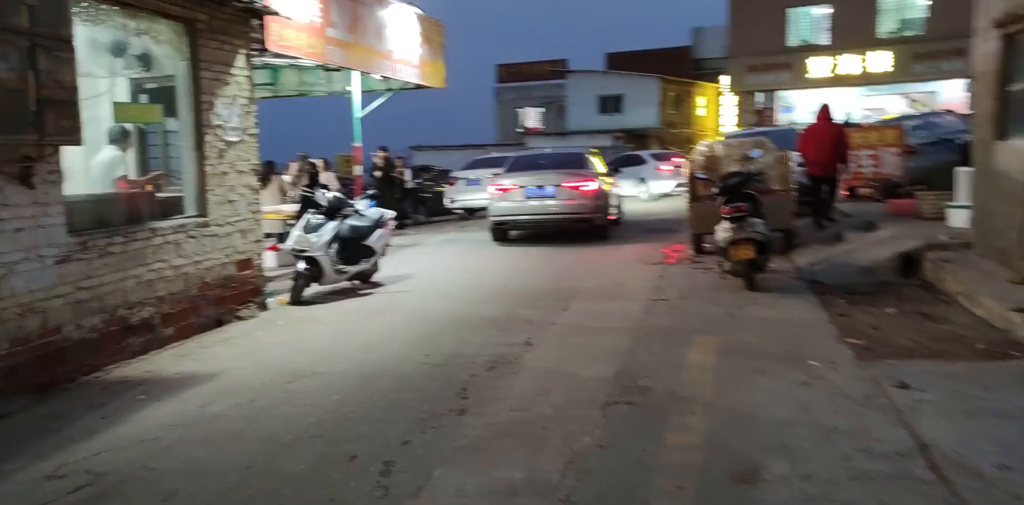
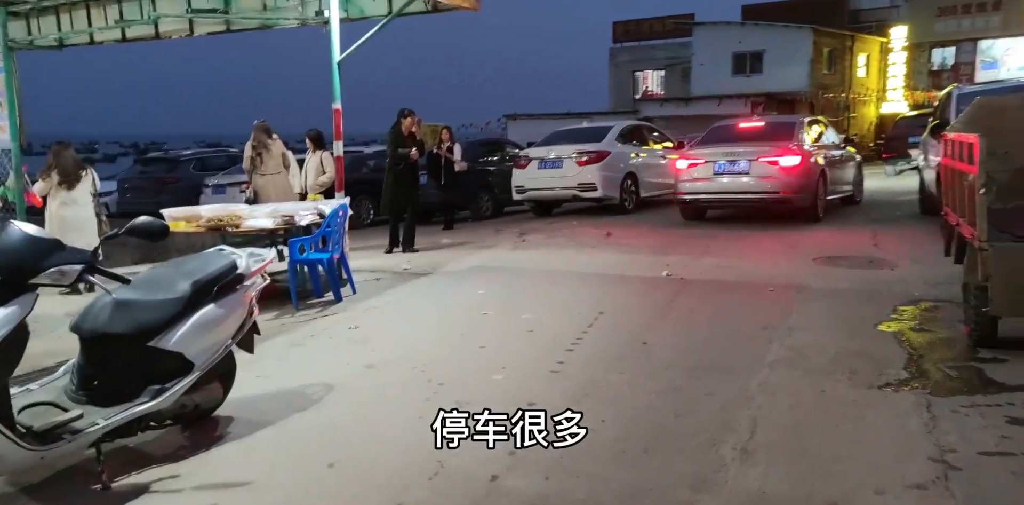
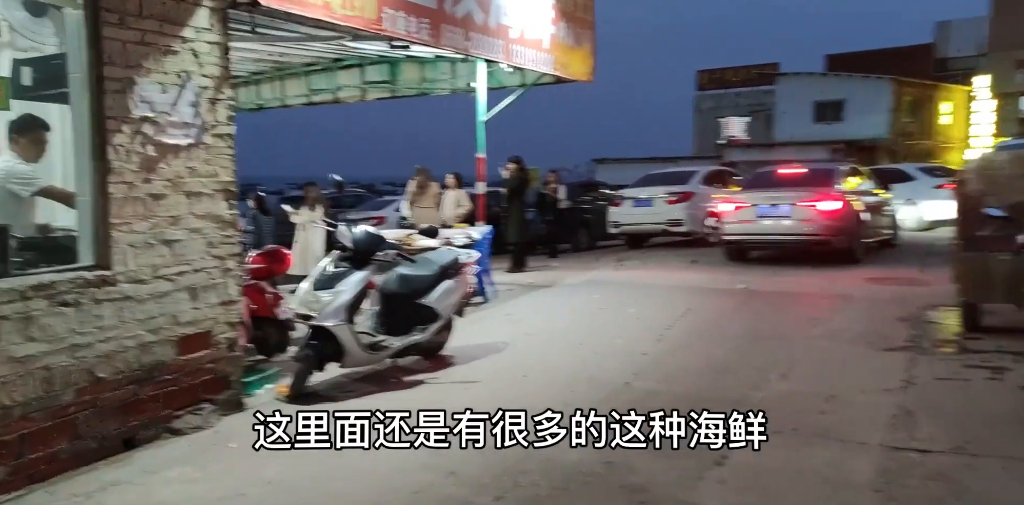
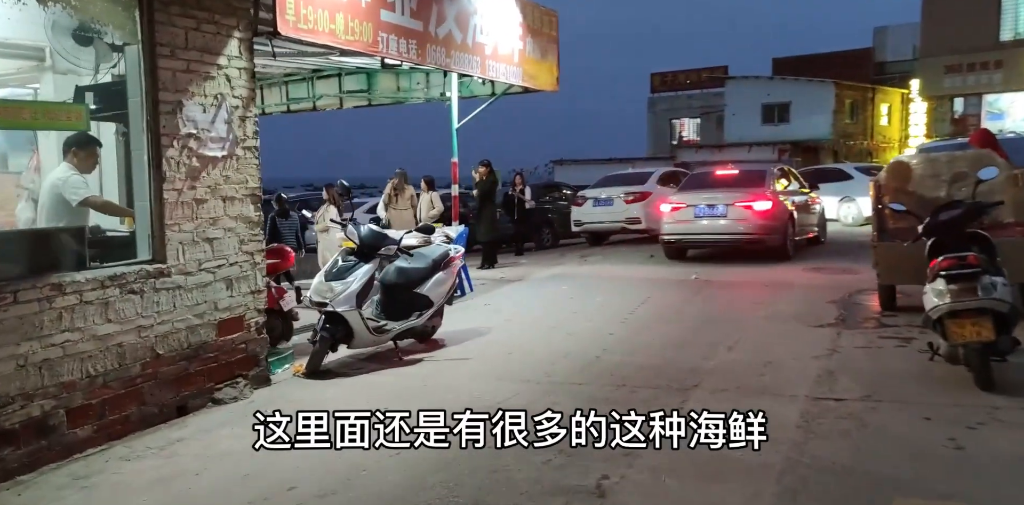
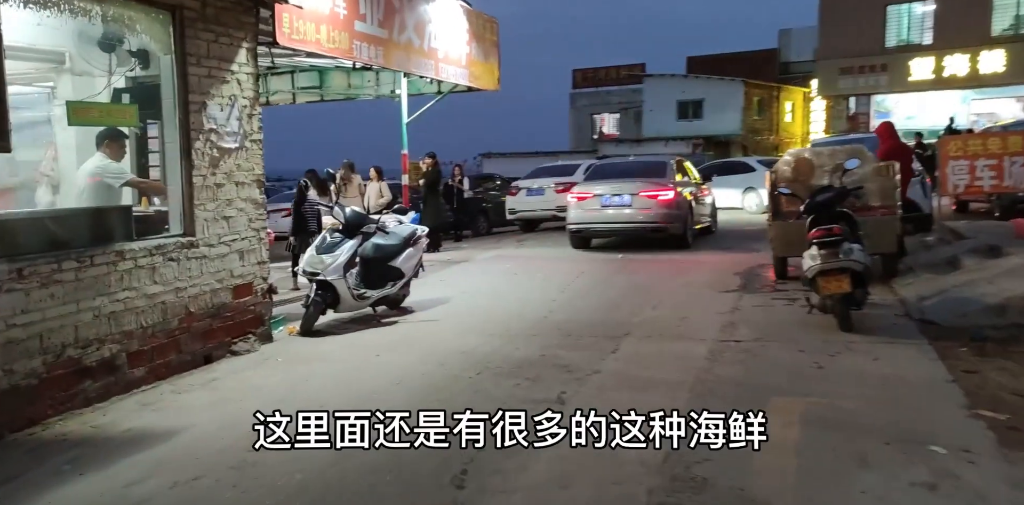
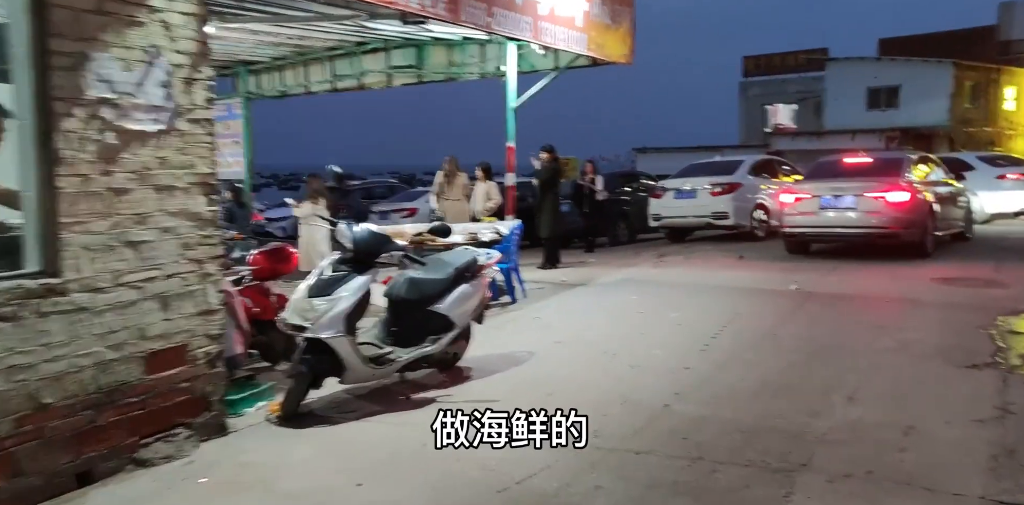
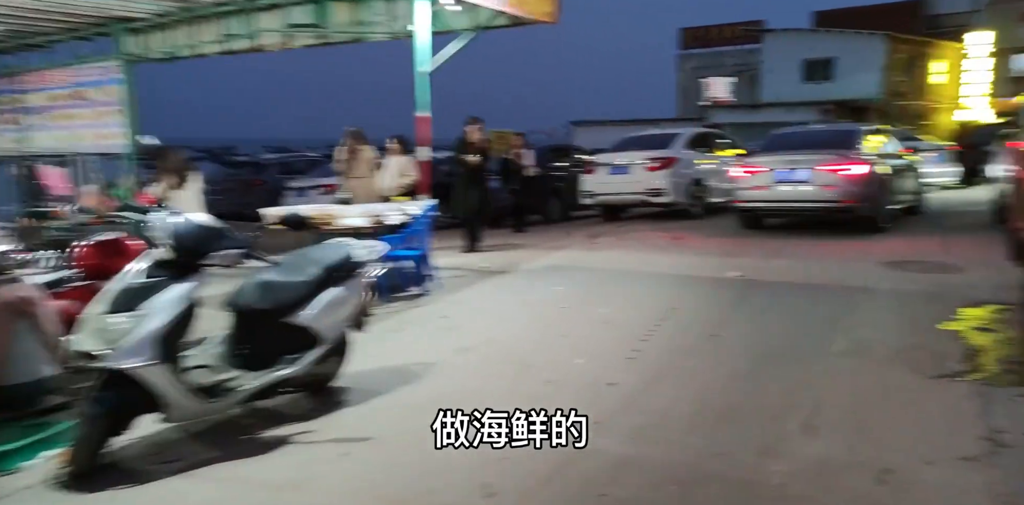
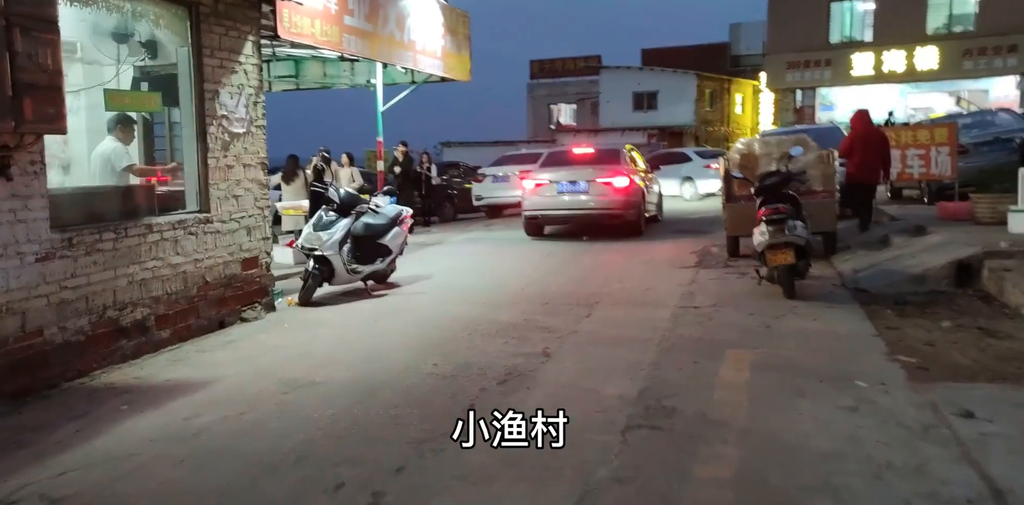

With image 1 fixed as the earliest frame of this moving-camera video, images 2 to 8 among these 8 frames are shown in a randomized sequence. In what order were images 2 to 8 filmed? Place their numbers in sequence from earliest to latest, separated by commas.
8, 5, 4, 3, 6, 7, 2
